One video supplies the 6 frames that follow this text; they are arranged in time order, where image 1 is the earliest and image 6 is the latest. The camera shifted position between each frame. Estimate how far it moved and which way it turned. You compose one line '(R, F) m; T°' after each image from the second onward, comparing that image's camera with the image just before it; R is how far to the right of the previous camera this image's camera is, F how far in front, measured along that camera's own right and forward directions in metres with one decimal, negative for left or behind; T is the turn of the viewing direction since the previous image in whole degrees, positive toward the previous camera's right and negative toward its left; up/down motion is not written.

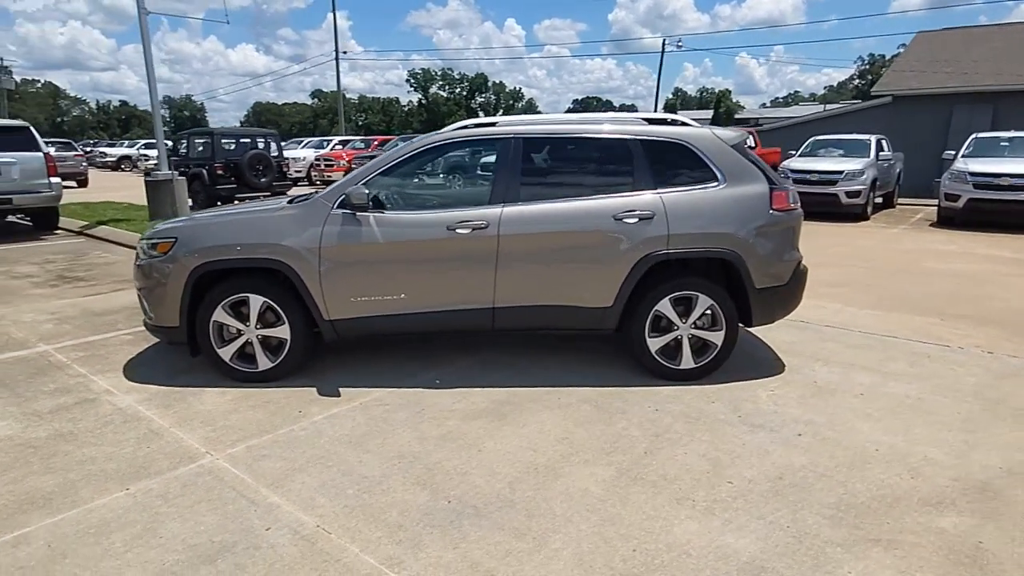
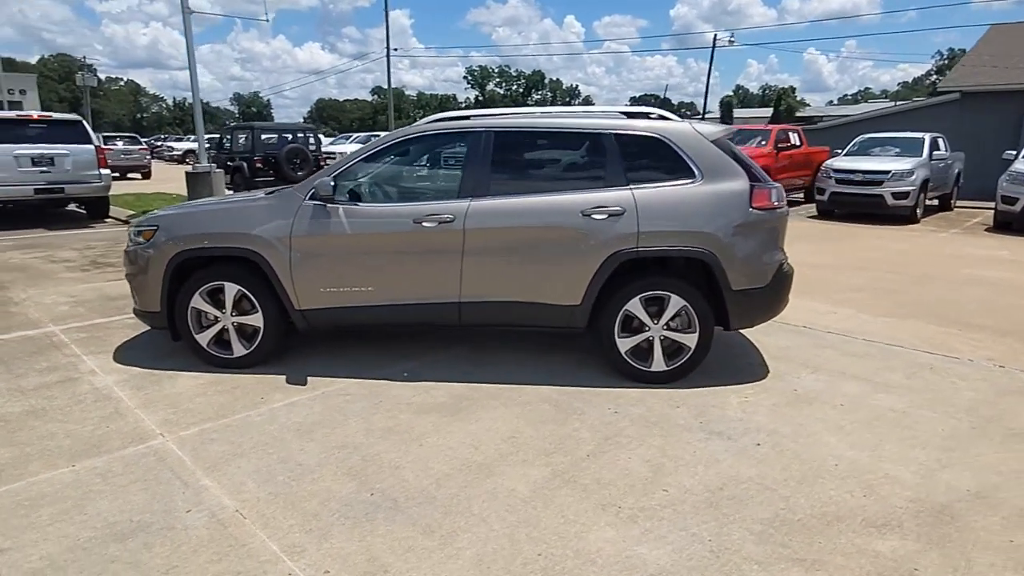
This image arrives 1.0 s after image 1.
(+0.6, +0.1) m; -5°
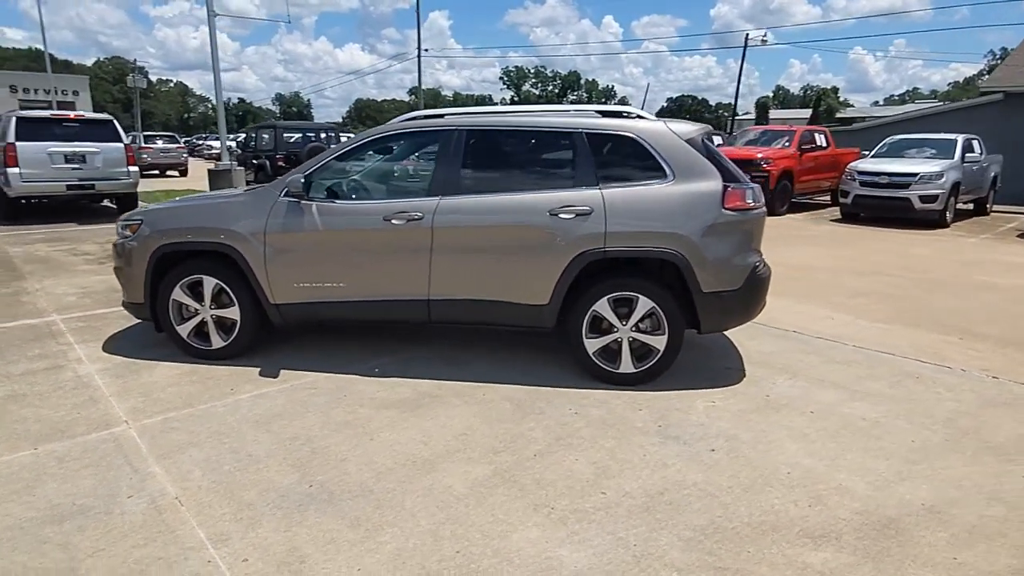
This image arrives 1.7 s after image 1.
(+0.5, 0.0) m; -3°
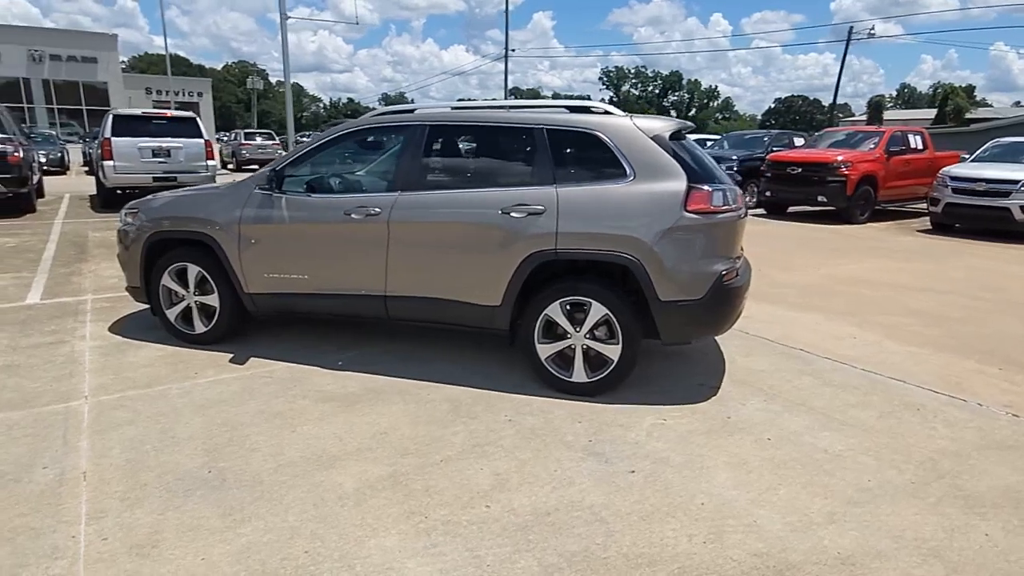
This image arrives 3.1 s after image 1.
(+0.9, +0.2) m; -9°
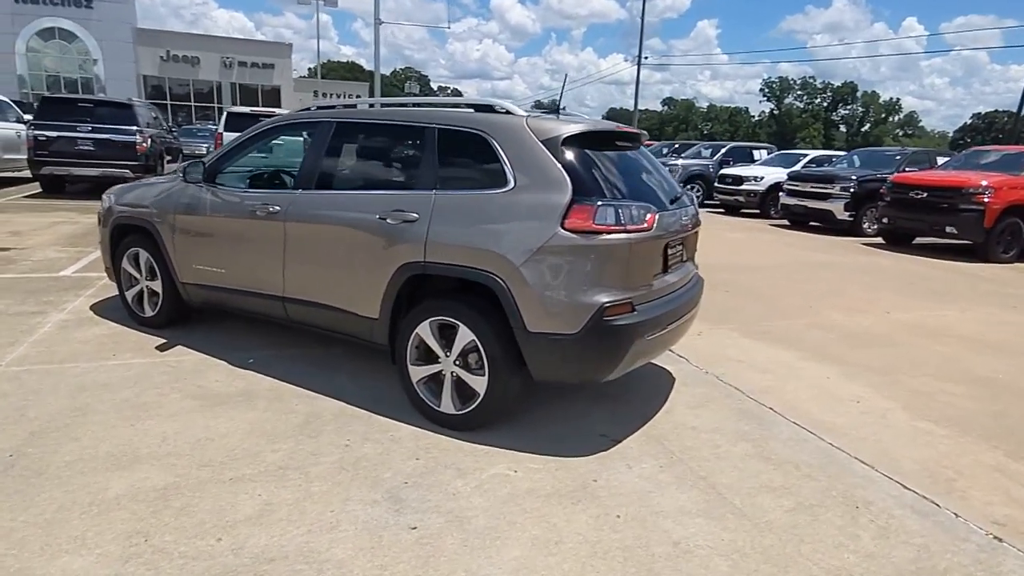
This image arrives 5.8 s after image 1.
(+1.5, +0.6) m; -13°
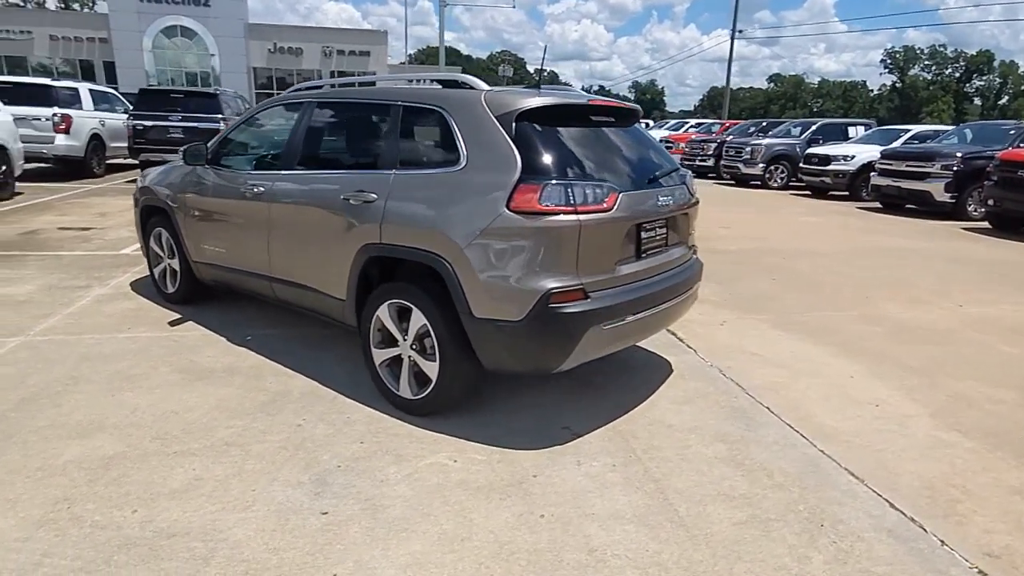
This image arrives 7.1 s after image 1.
(+0.7, +0.2) m; -9°
